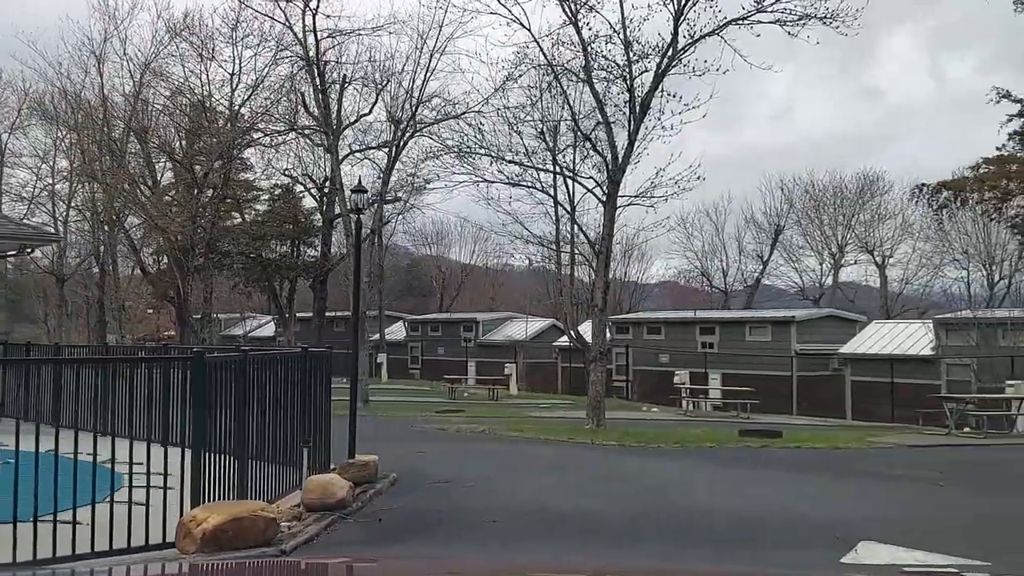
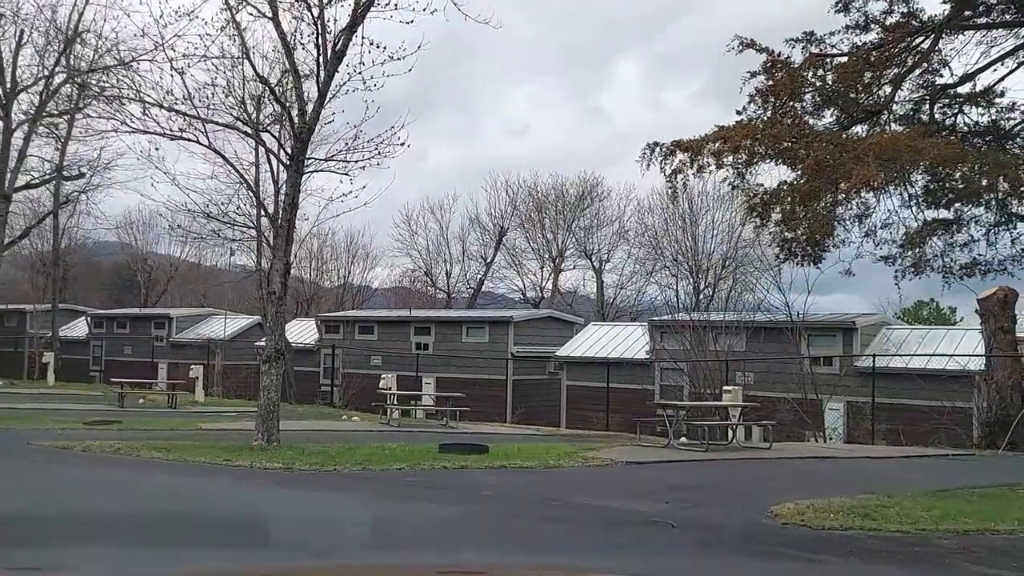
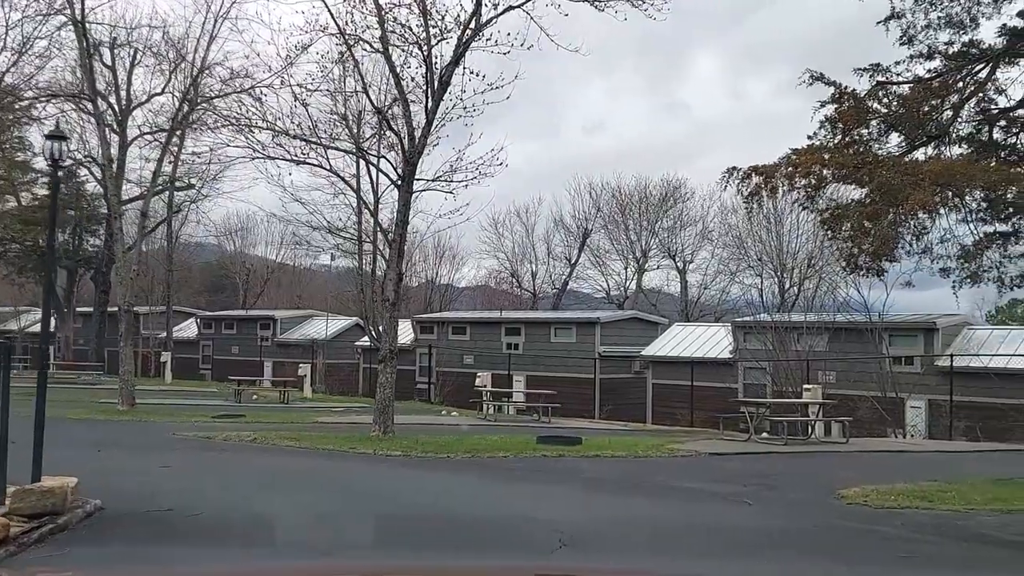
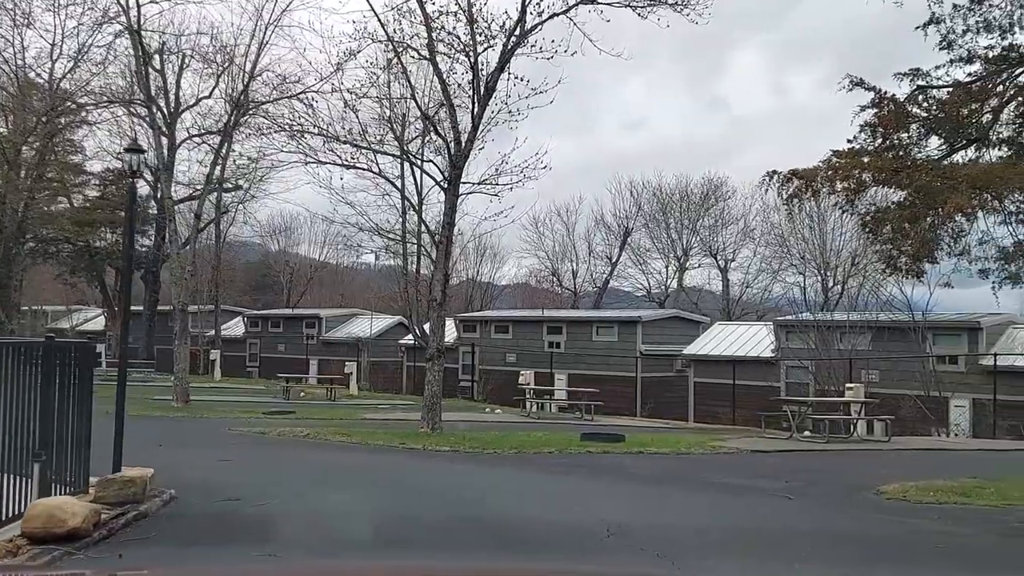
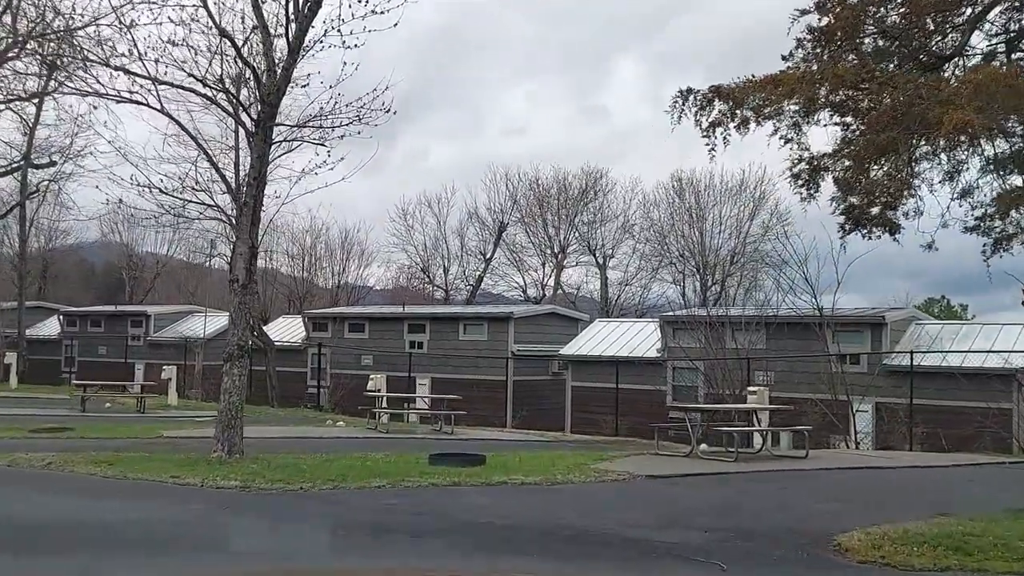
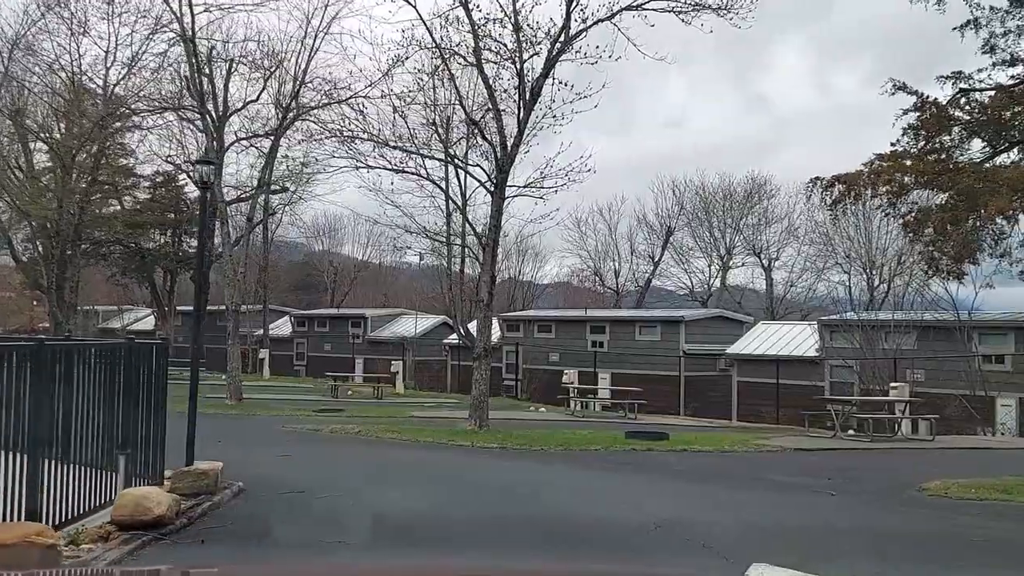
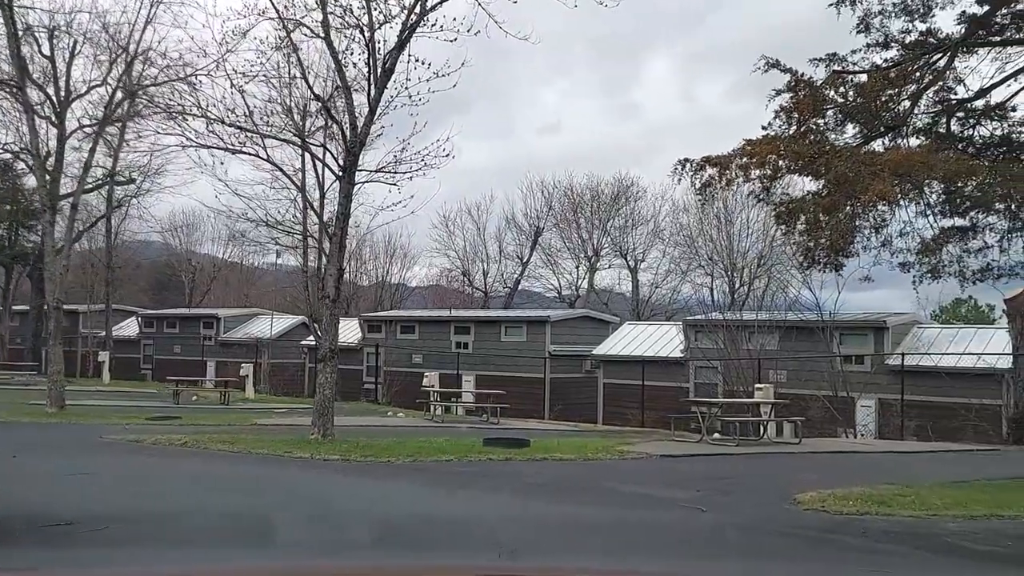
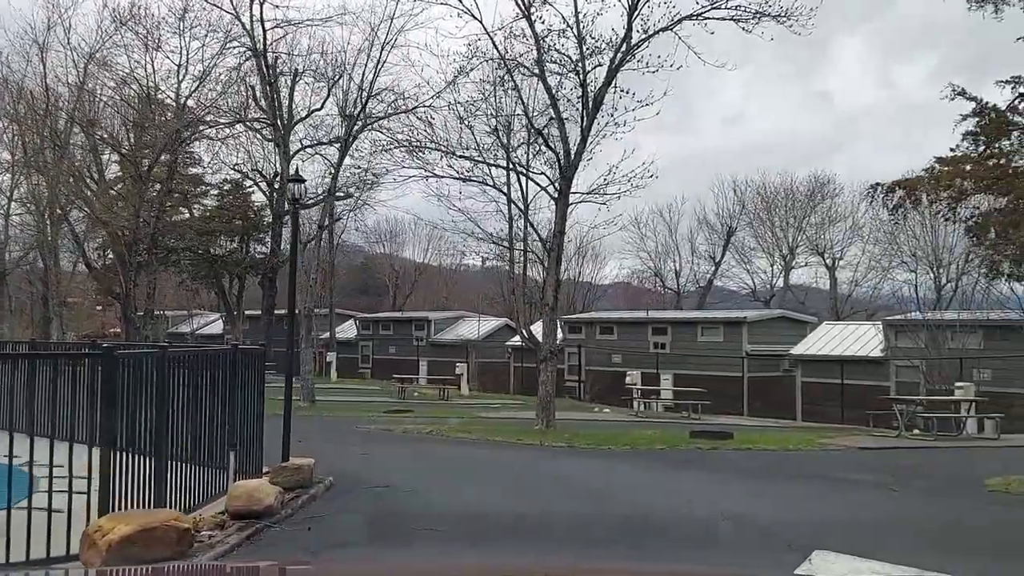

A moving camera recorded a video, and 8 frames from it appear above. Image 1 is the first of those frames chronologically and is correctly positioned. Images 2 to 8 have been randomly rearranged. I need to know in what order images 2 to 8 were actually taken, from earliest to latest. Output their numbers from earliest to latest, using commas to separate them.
8, 6, 4, 3, 7, 2, 5
